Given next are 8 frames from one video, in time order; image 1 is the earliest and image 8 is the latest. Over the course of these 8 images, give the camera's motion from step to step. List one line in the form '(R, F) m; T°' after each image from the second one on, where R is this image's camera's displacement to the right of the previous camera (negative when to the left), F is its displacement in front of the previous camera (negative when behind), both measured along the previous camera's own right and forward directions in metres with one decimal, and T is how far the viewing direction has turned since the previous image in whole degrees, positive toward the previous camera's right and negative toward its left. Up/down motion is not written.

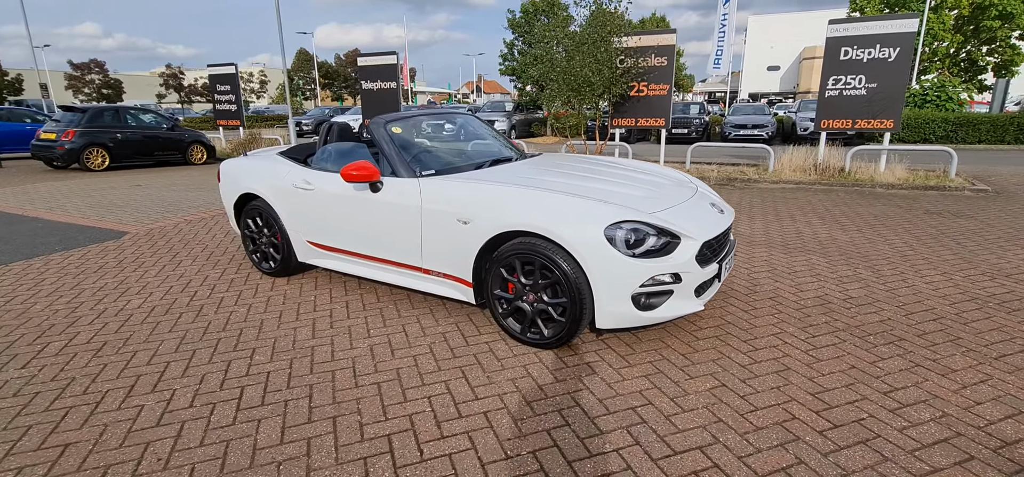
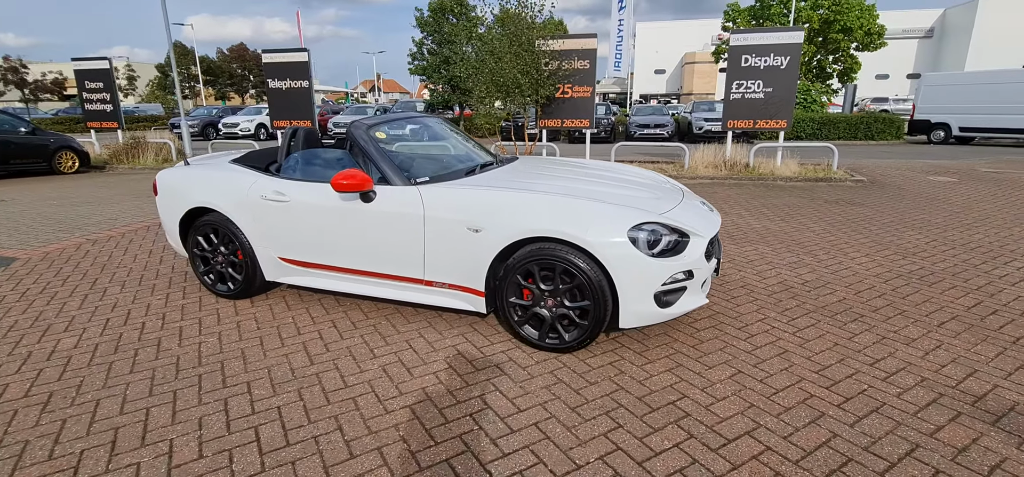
(-0.7, +0.1) m; +11°
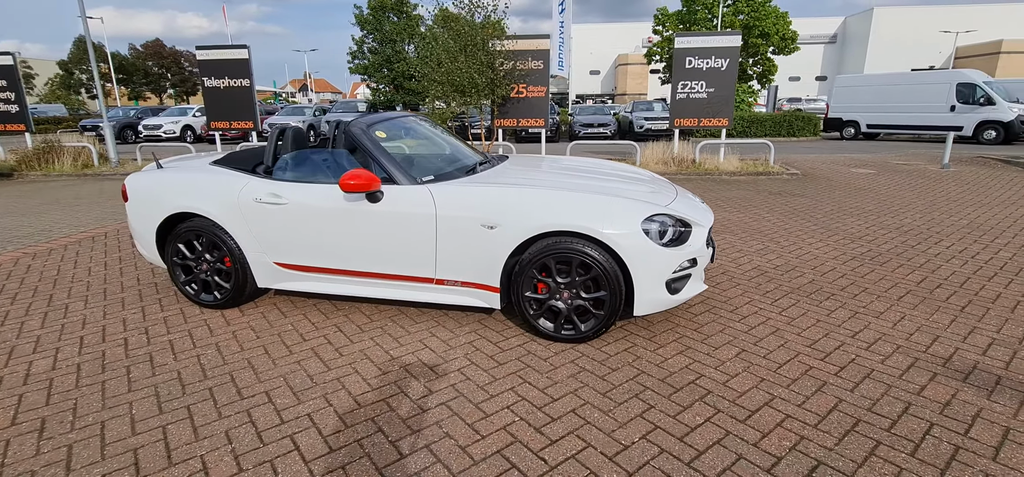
(-0.5, 0.0) m; +7°
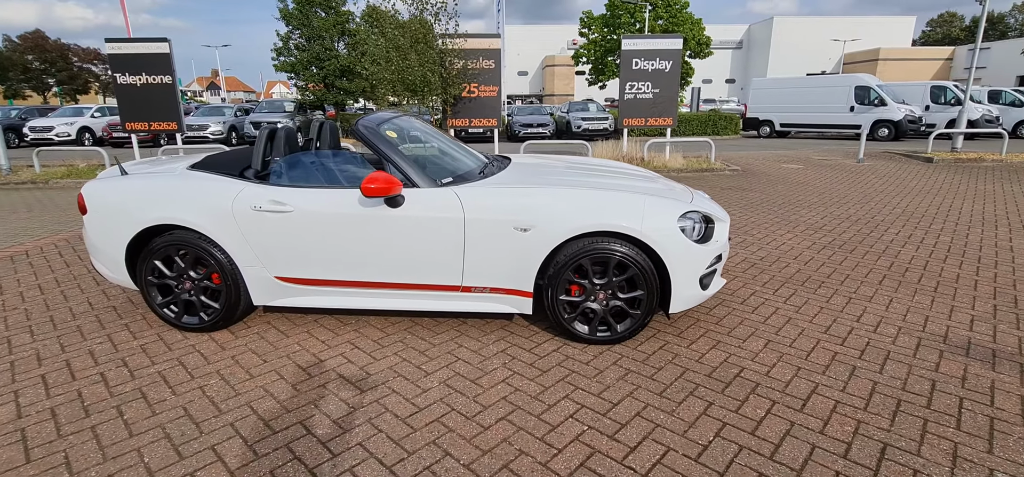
(-0.6, +0.2) m; +8°
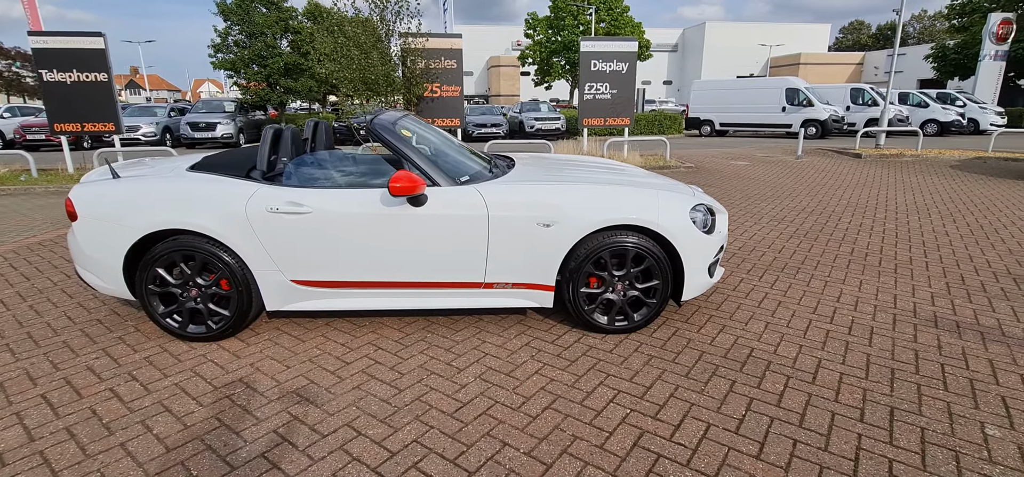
(-0.5, 0.0) m; +6°
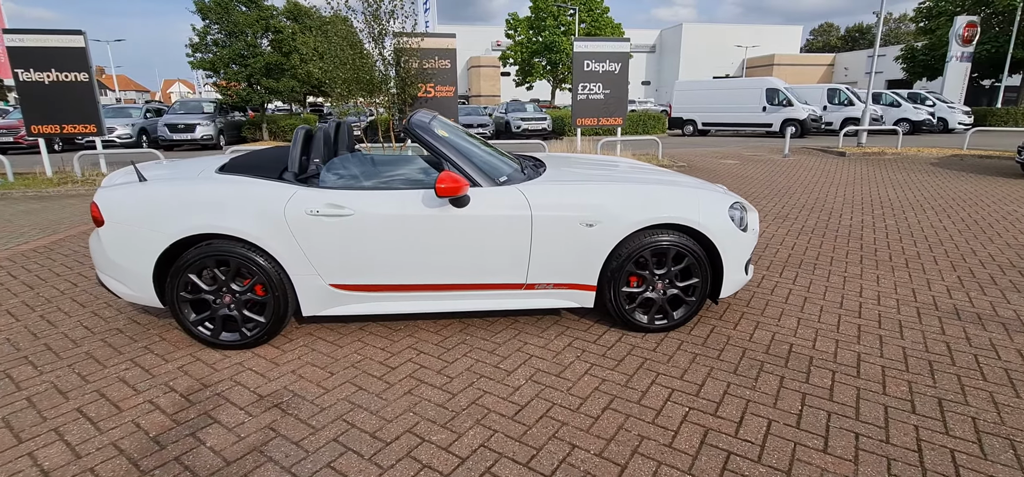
(-0.4, 0.0) m; +2°
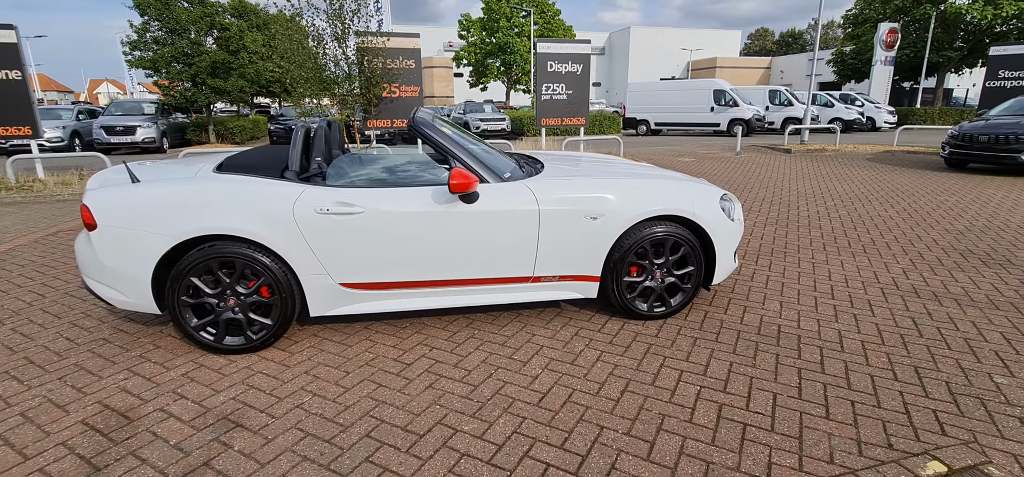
(-0.3, -0.1) m; +5°
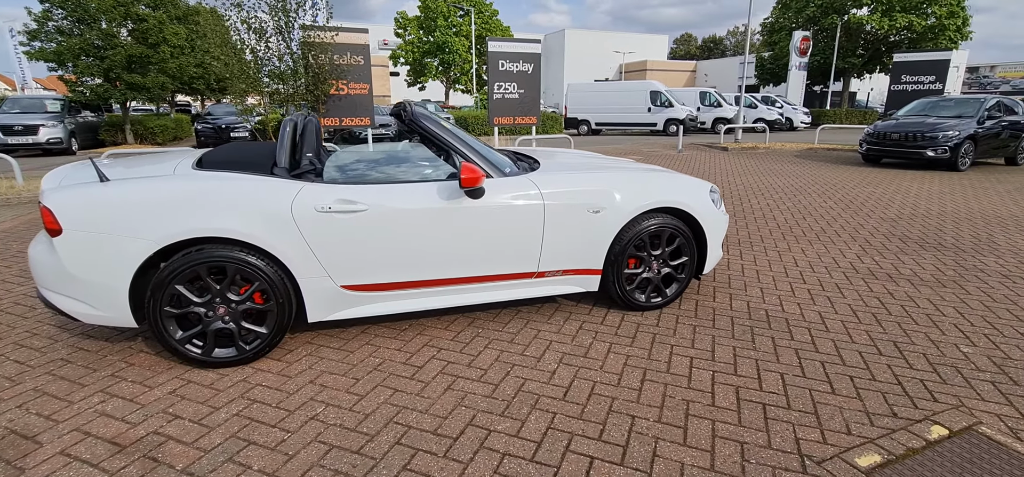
(-0.4, +0.1) m; +7°
